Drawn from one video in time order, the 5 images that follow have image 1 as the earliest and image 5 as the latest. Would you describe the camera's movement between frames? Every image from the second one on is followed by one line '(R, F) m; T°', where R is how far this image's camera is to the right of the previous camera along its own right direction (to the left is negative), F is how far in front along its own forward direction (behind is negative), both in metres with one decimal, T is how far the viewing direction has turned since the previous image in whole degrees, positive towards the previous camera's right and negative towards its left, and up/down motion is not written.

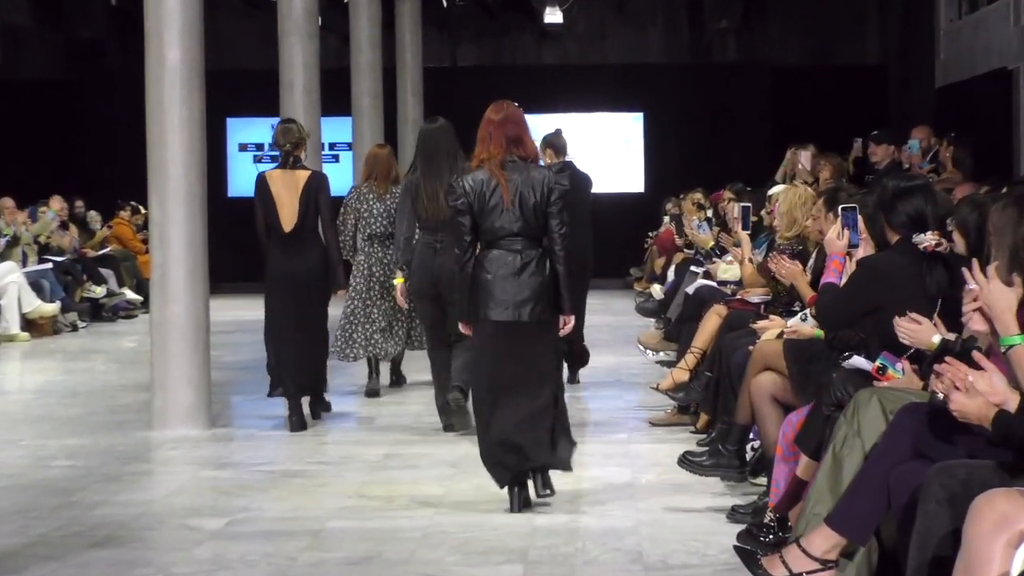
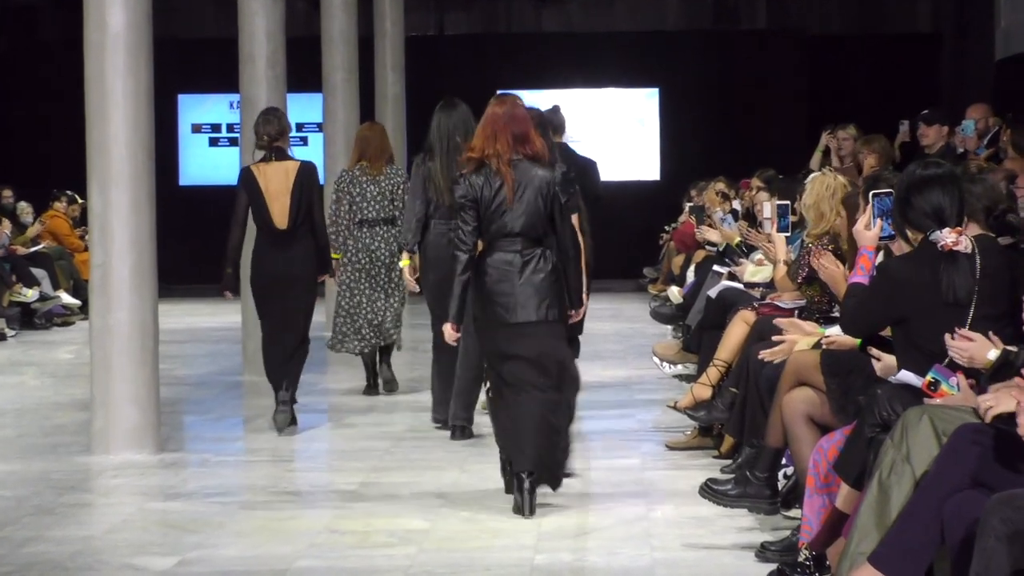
(+0.1, +1.1) m; 0°
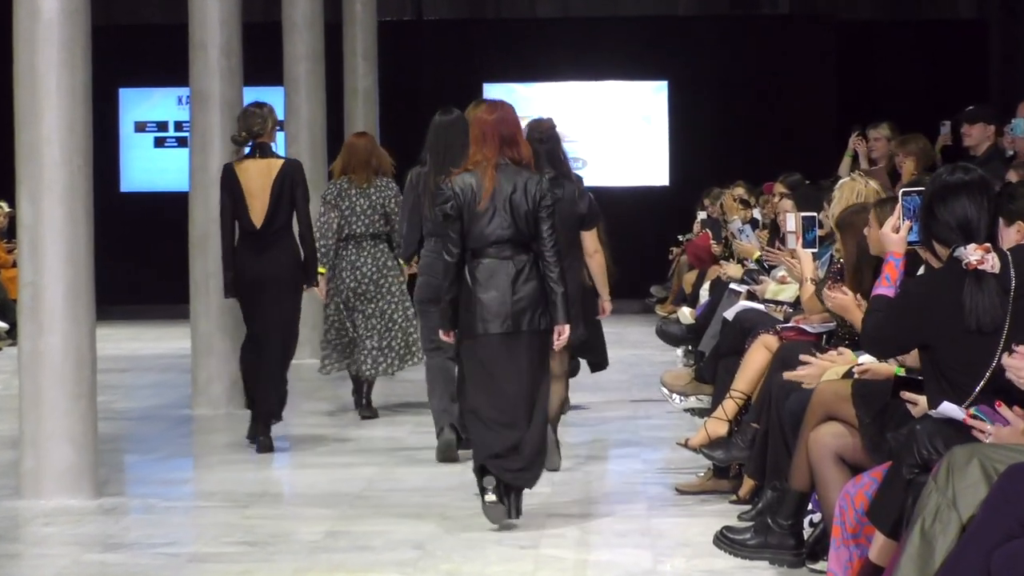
(0.0, +0.9) m; 0°
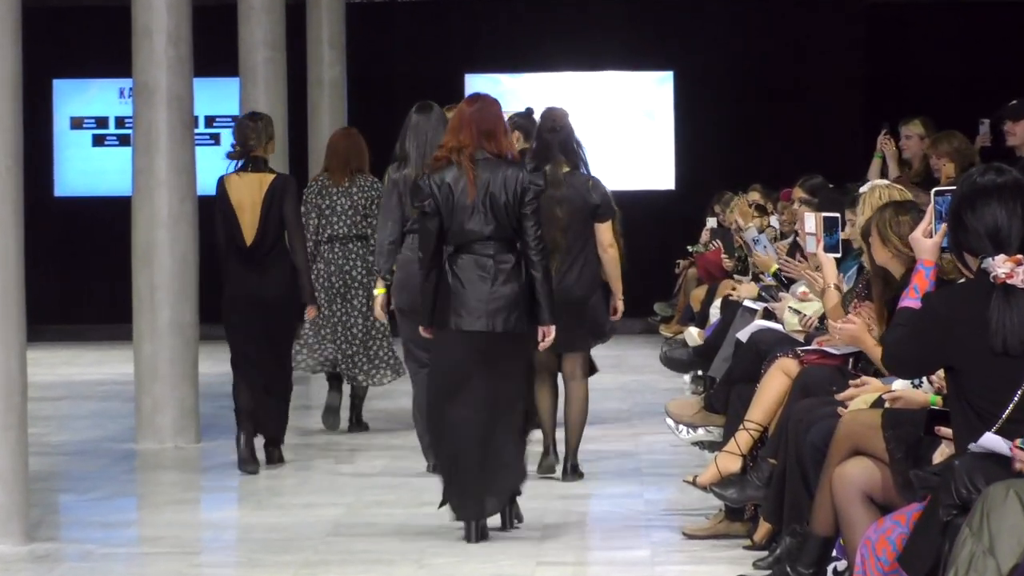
(0.0, +0.7) m; 0°
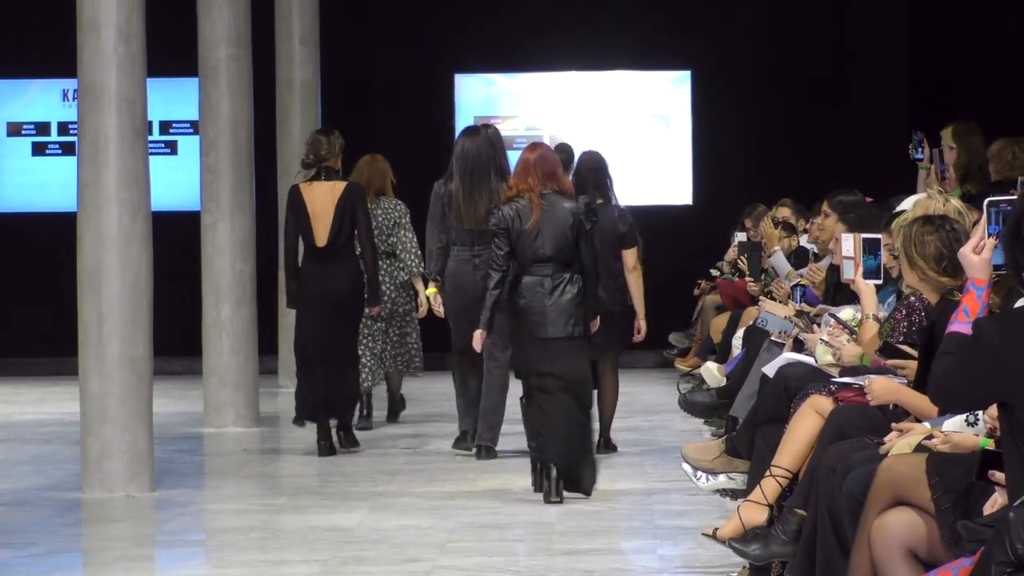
(0.0, +0.7) m; 0°
